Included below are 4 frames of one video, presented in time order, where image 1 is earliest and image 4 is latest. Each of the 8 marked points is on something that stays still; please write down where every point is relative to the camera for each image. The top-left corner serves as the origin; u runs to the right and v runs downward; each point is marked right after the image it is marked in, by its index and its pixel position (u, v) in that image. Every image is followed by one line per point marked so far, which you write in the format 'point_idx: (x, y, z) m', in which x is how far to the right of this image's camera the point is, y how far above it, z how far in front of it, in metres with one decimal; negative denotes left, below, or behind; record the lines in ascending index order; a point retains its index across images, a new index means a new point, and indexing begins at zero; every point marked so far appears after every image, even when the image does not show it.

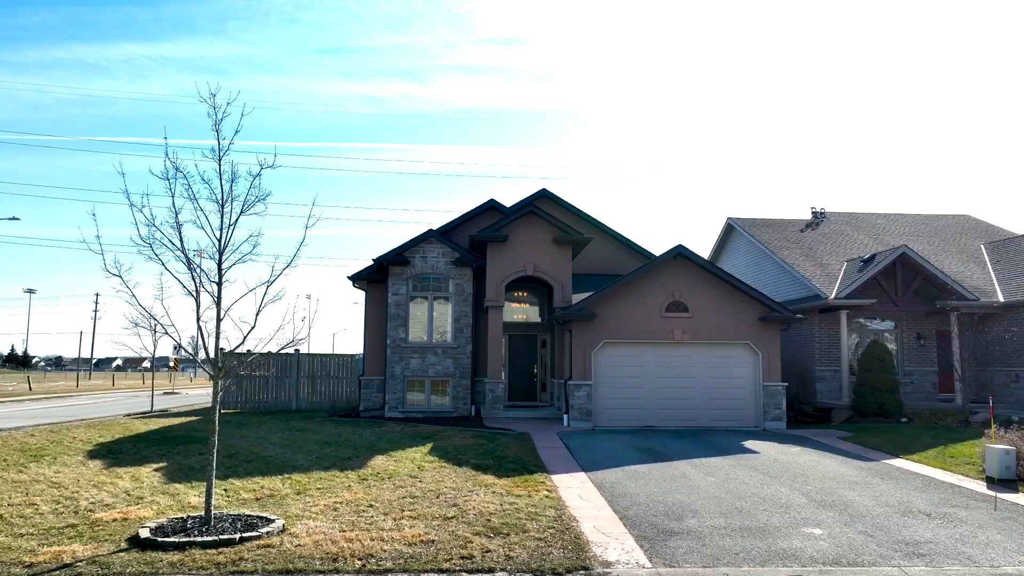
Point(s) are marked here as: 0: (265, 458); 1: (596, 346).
0: (-4.1, -2.8, +10.8) m
1: (+2.0, -1.4, +15.2) m
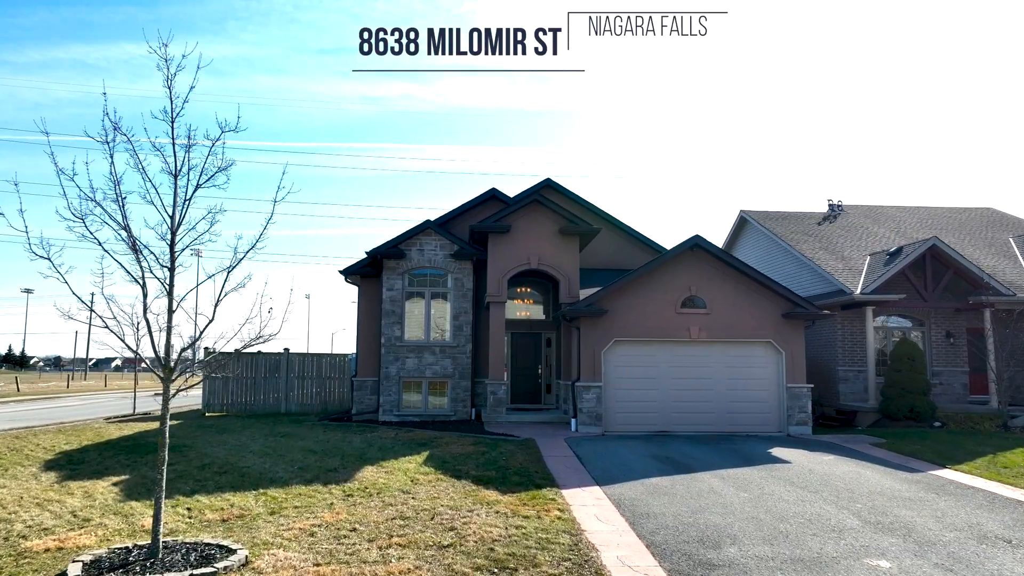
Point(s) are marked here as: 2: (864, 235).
0: (-4.1, -2.7, +9.7) m
1: (+2.0, -1.2, +14.1) m
2: (+10.9, +1.6, +20.0) m
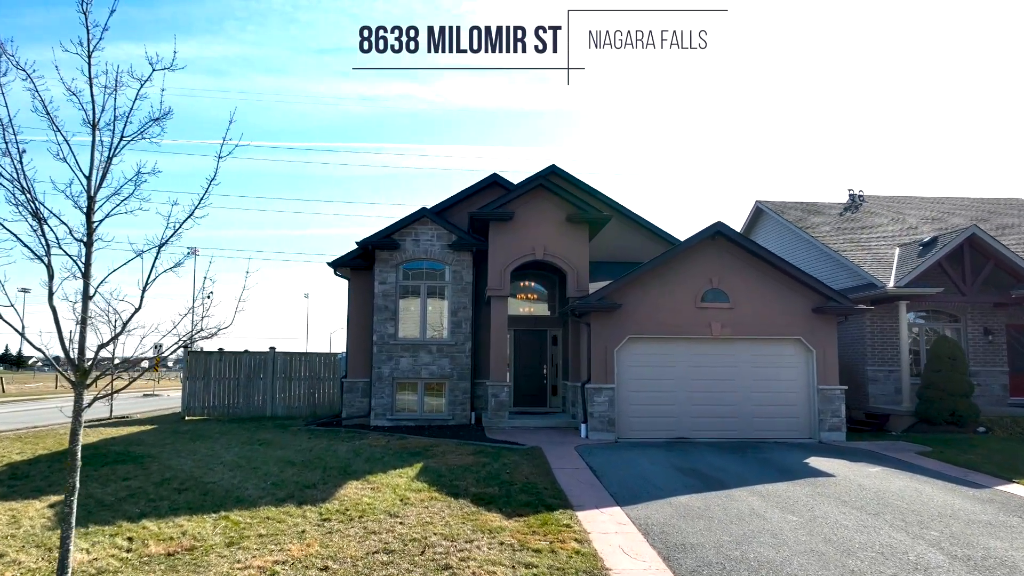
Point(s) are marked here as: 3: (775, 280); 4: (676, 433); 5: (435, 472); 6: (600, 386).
0: (-4.0, -2.6, +8.4) m
1: (+2.1, -1.1, +12.8) m
2: (+10.9, +1.8, +18.7) m
3: (+5.3, +0.1, +13.1) m
4: (+3.2, -2.8, +12.7) m
5: (-1.1, -2.6, +9.3) m
6: (+1.7, -1.9, +12.6) m
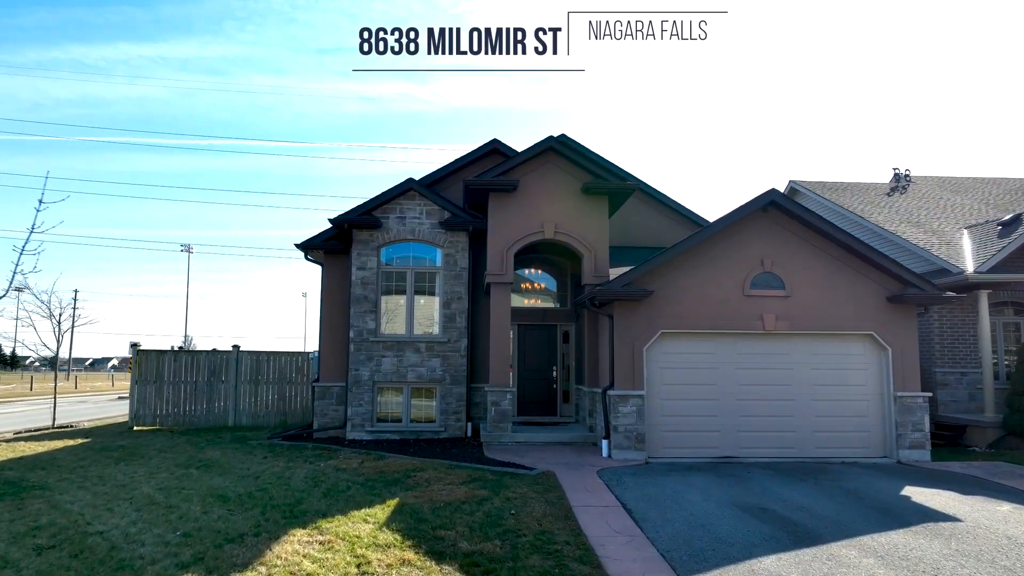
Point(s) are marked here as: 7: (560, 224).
0: (-3.9, -2.3, +6.0) m
1: (+2.2, -0.8, +10.3) m
2: (+11.0, +2.1, +16.2) m
3: (+5.4, +0.4, +10.6) m
4: (+3.3, -2.6, +10.2) m
5: (-1.0, -2.4, +6.8) m
6: (+1.8, -1.6, +10.1) m
7: (+0.9, +1.2, +12.0) m
